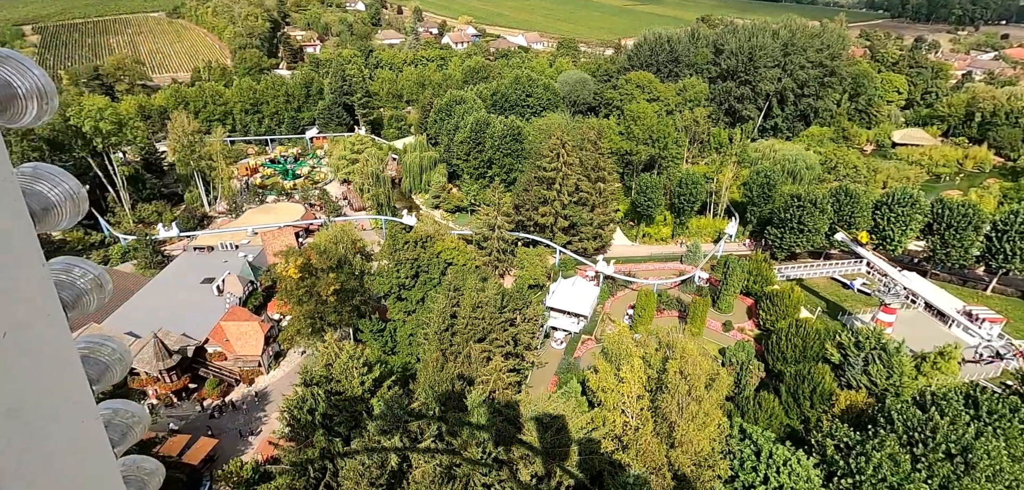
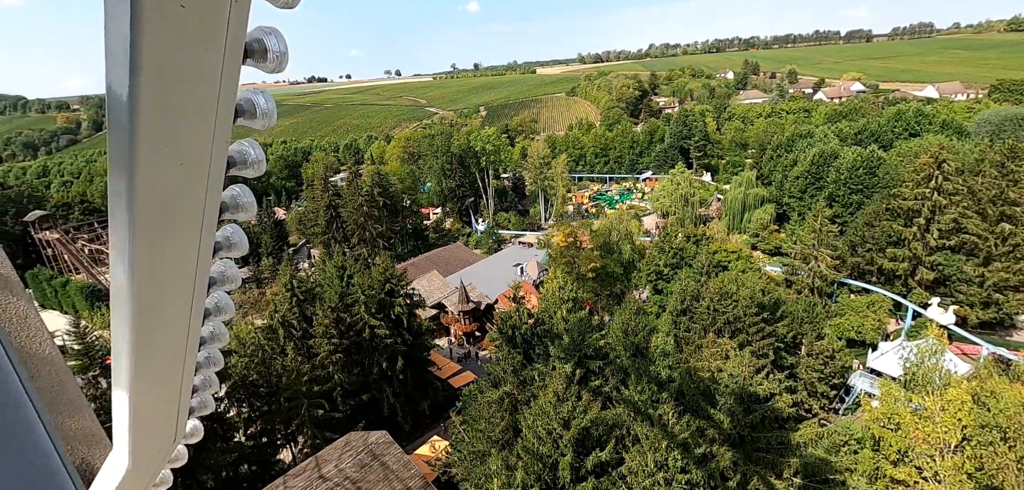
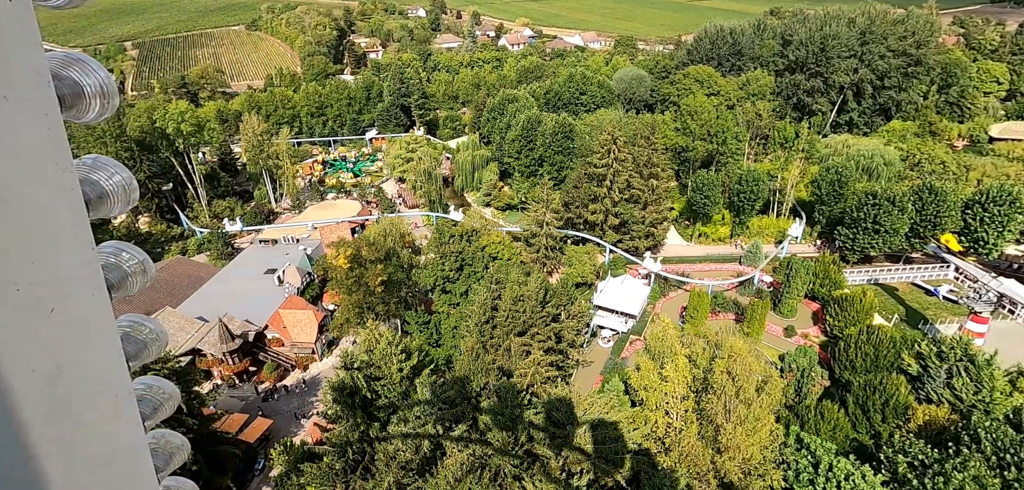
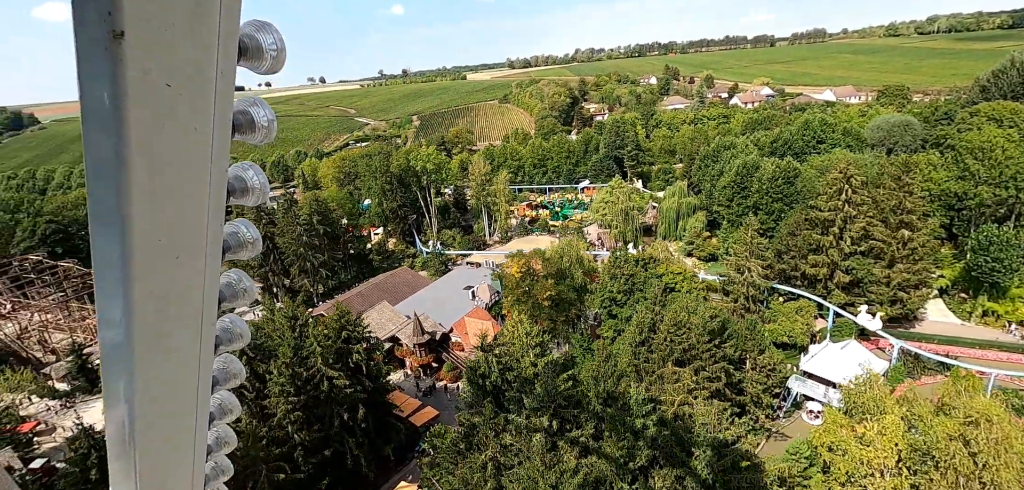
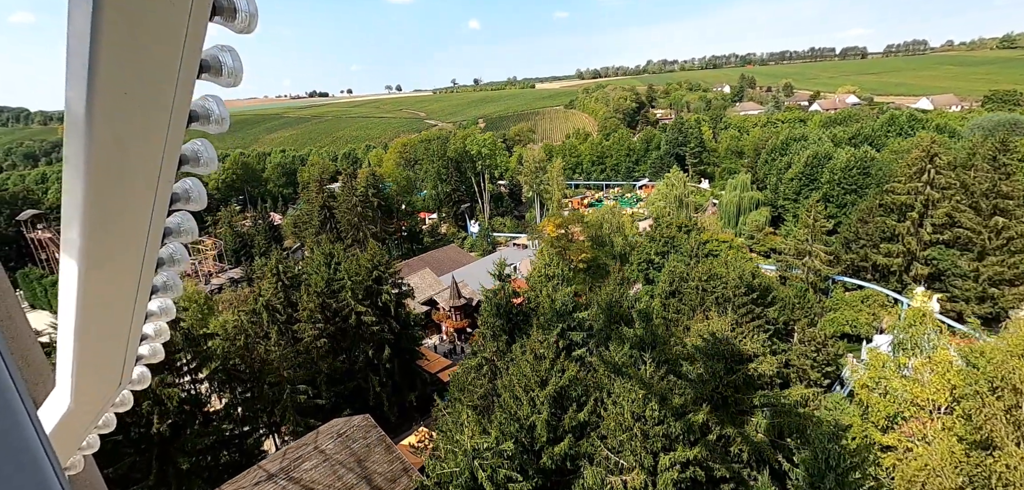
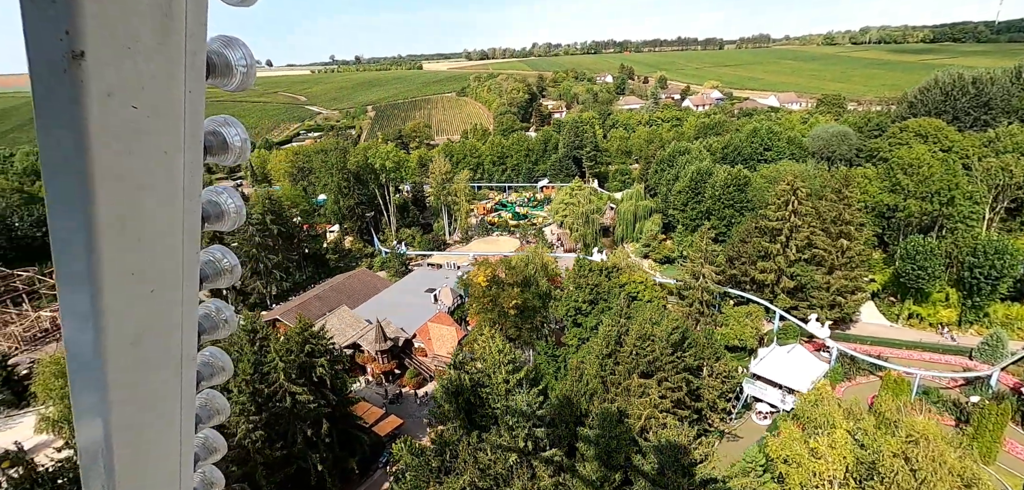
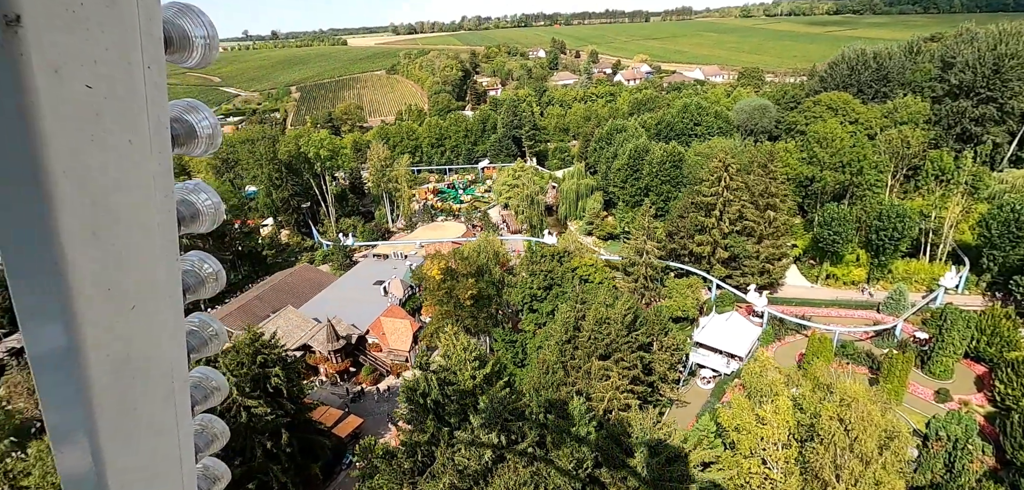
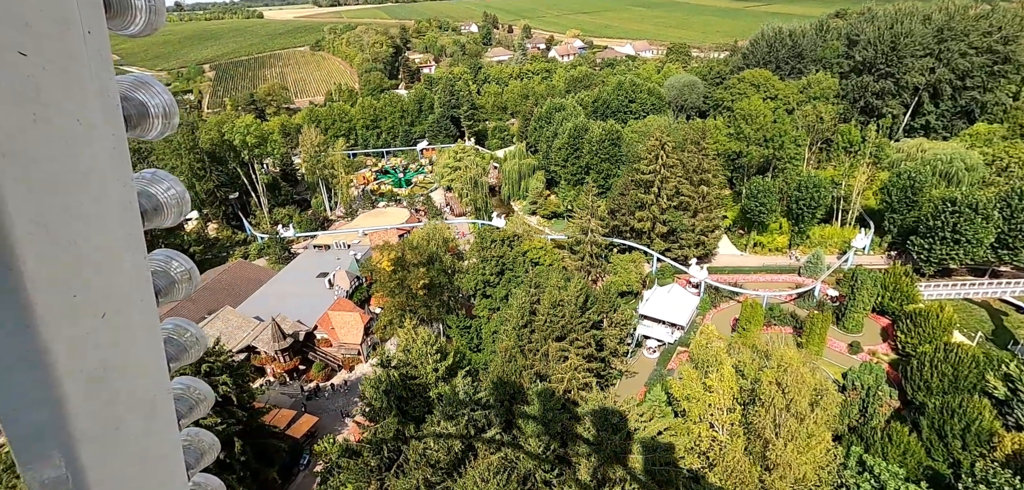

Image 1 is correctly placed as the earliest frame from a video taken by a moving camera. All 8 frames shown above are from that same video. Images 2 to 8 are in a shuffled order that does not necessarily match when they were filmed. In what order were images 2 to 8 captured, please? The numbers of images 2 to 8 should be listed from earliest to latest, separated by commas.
3, 8, 7, 6, 4, 2, 5
